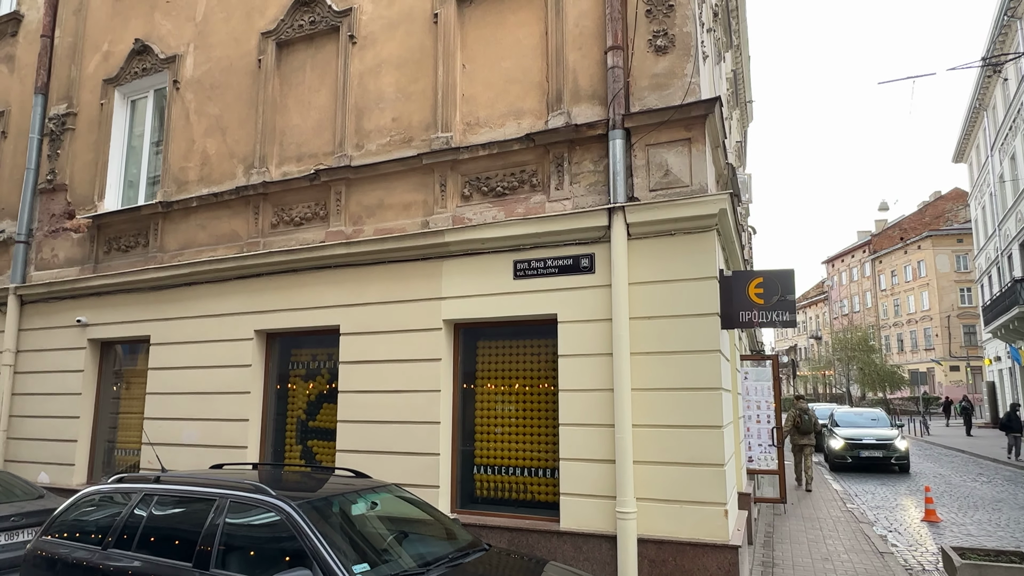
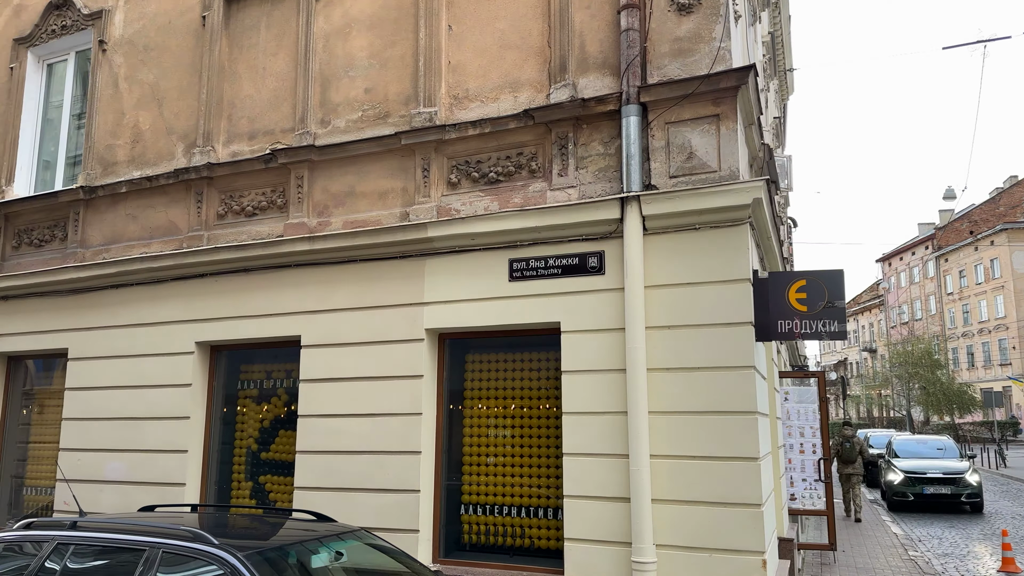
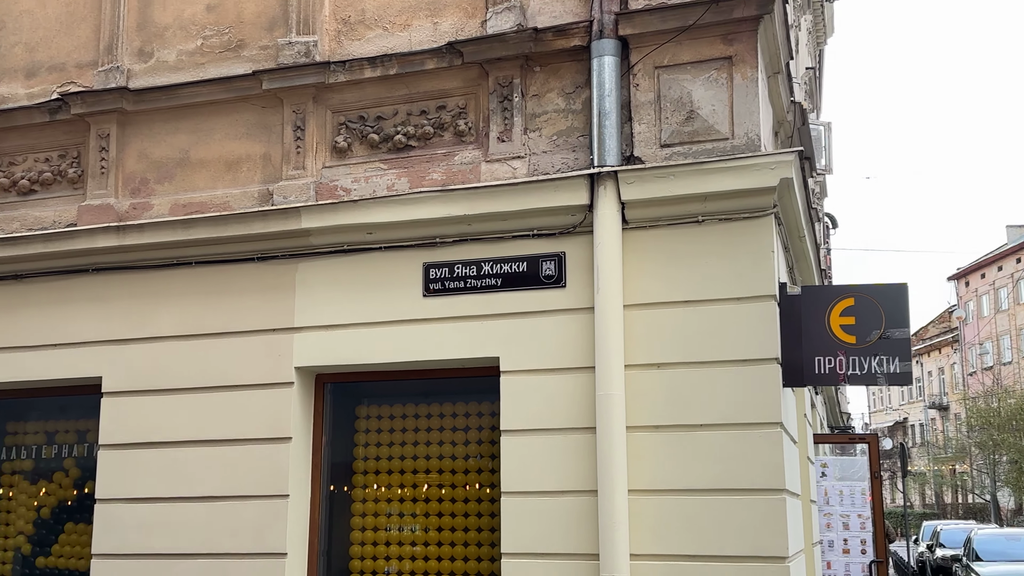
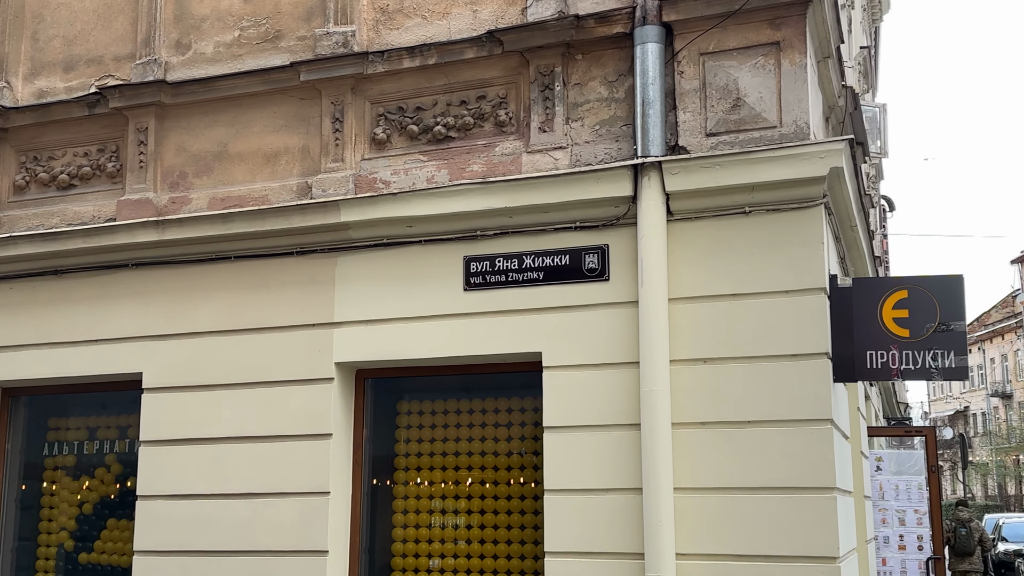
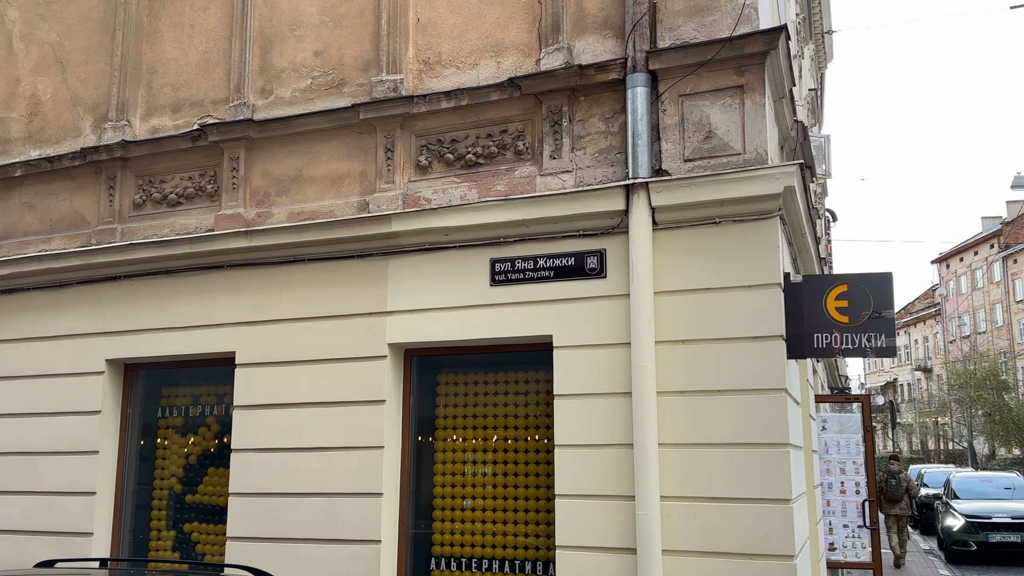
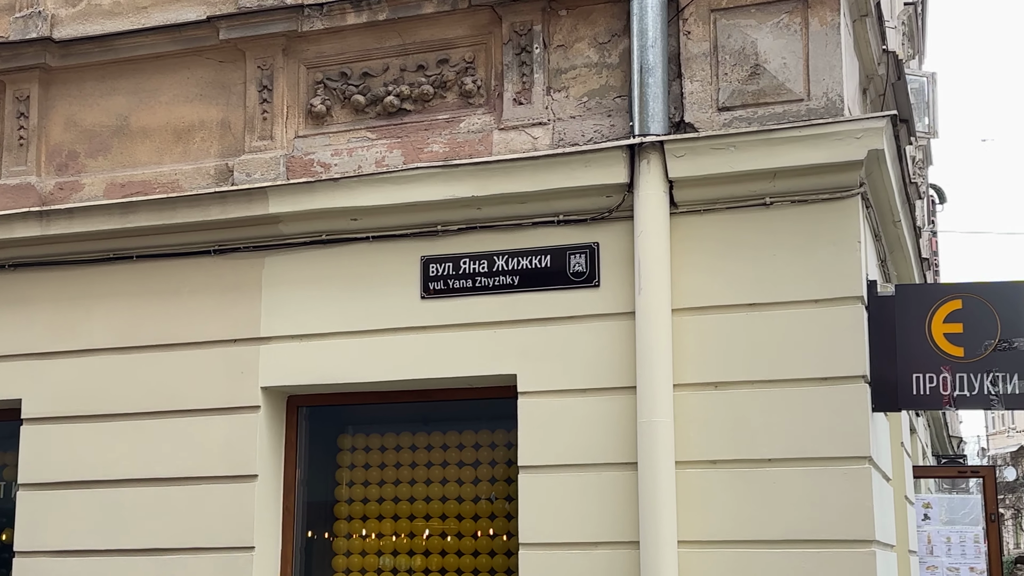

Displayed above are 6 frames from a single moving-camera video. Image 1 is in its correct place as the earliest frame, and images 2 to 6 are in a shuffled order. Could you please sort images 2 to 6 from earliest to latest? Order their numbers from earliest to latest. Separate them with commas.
2, 5, 4, 6, 3
